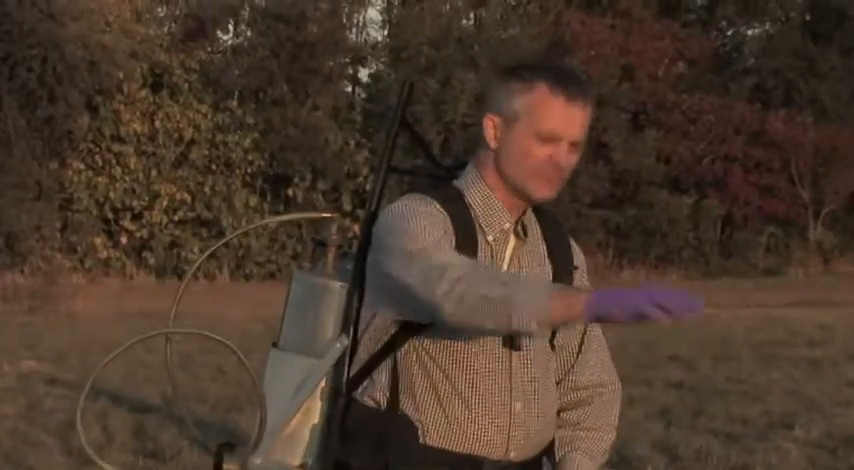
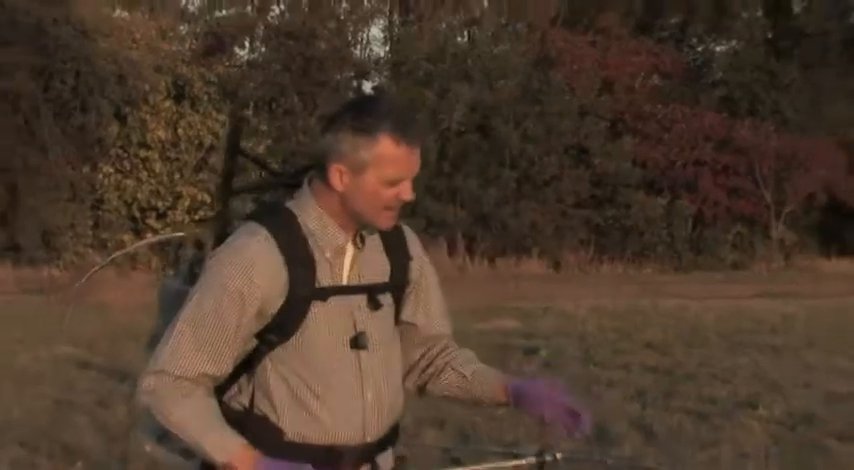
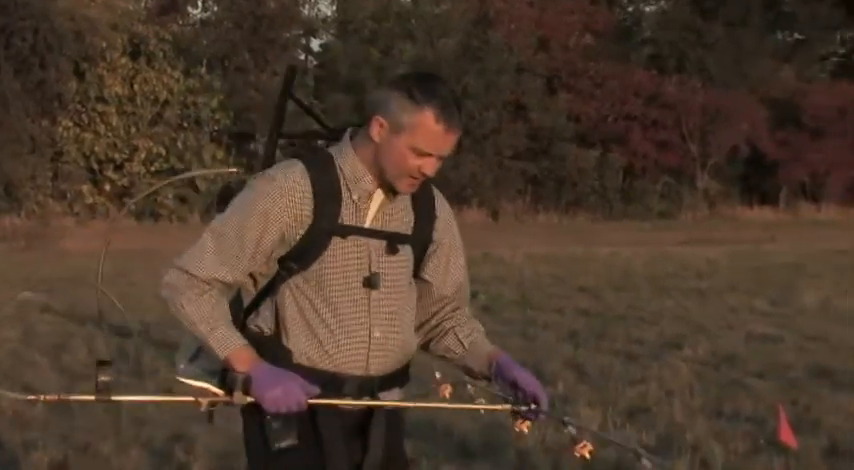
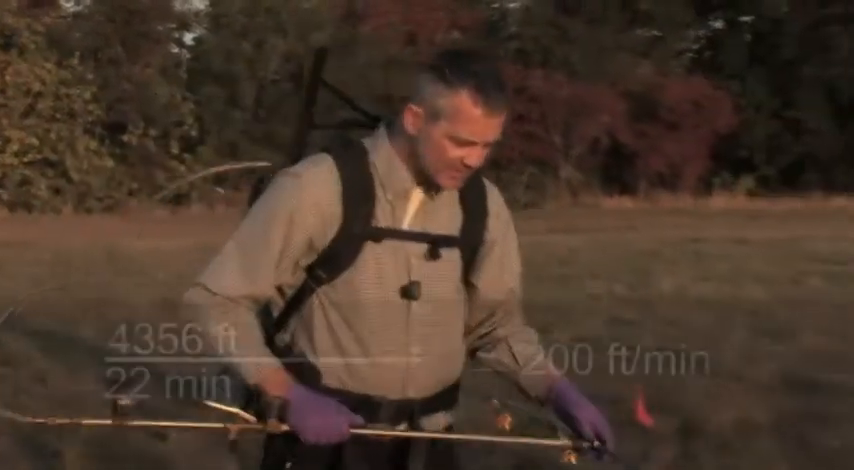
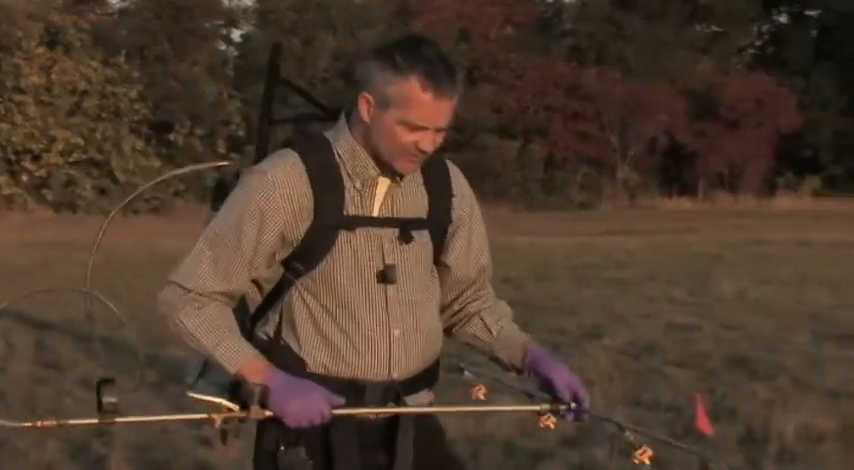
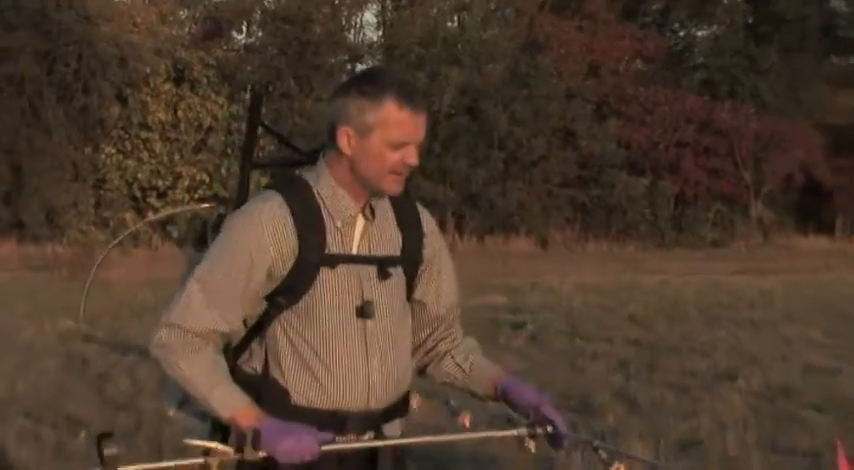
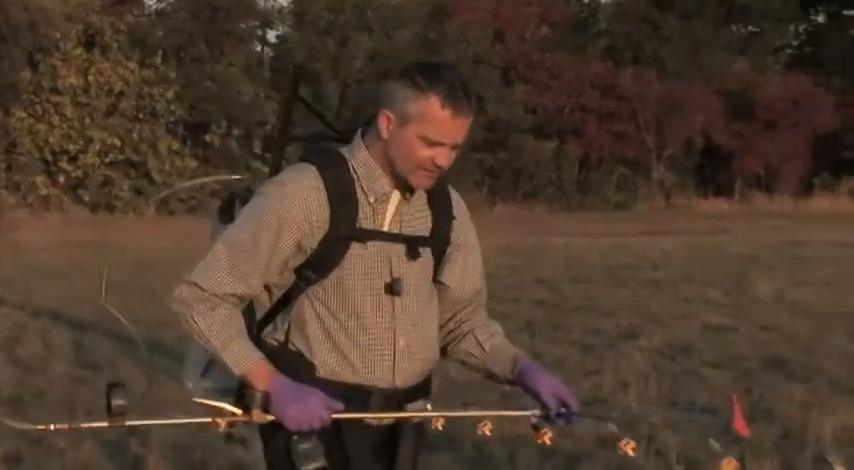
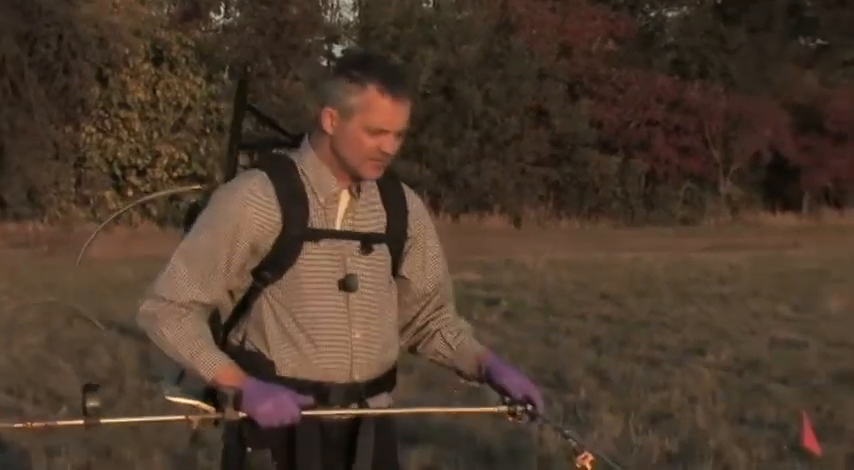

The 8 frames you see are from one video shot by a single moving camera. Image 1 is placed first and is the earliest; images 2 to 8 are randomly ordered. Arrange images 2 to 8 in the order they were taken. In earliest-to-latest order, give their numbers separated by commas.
2, 6, 8, 3, 7, 5, 4
